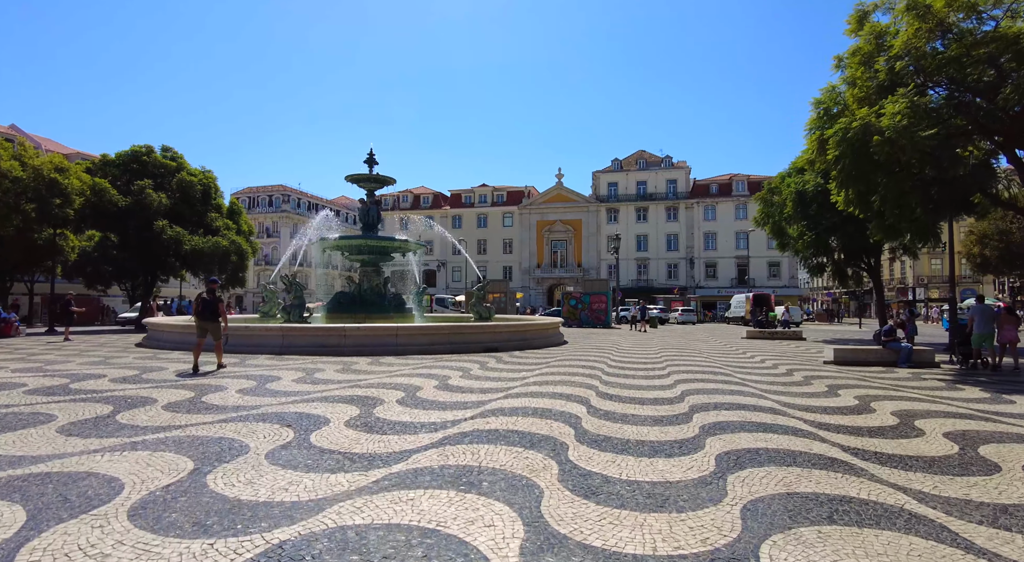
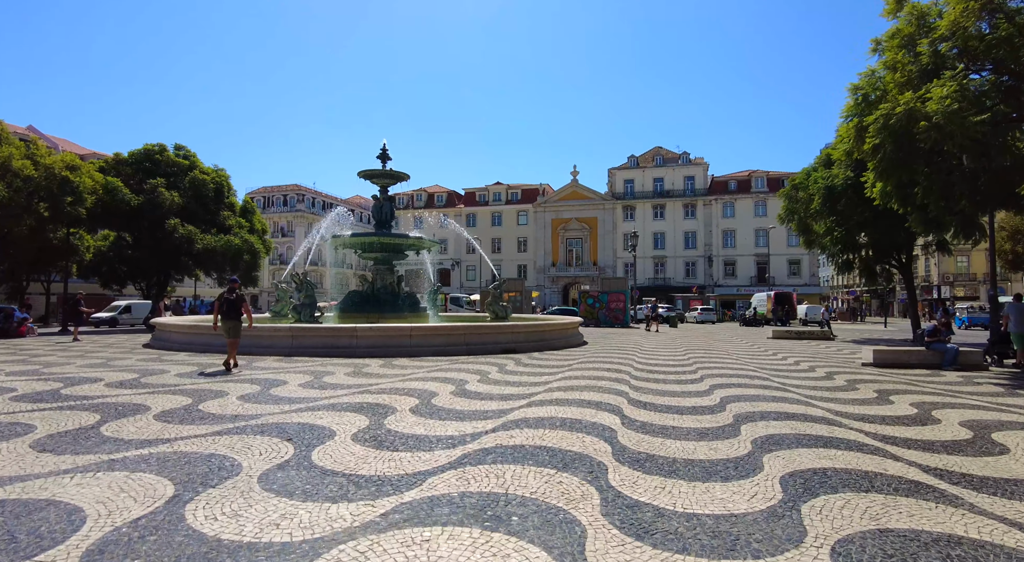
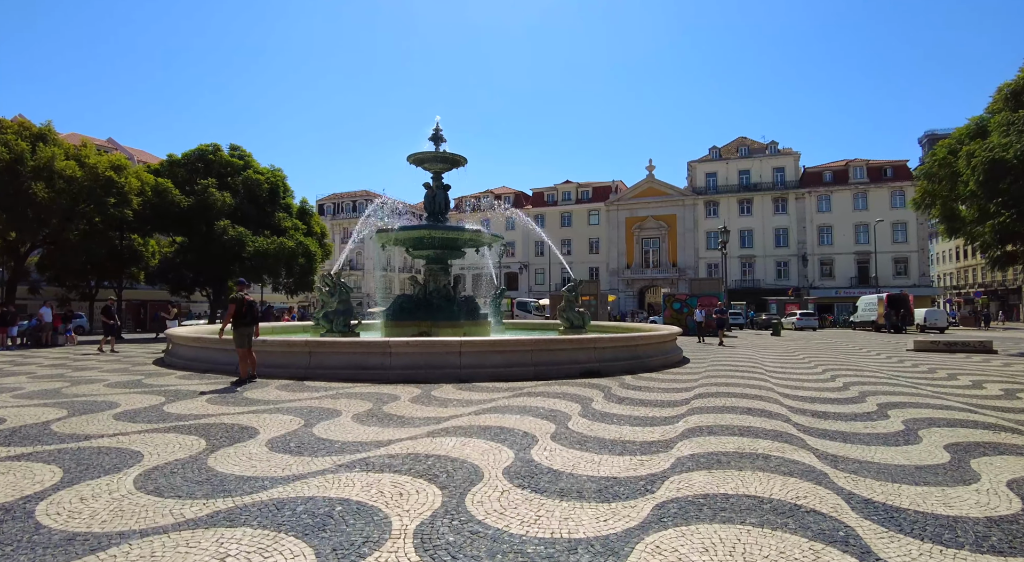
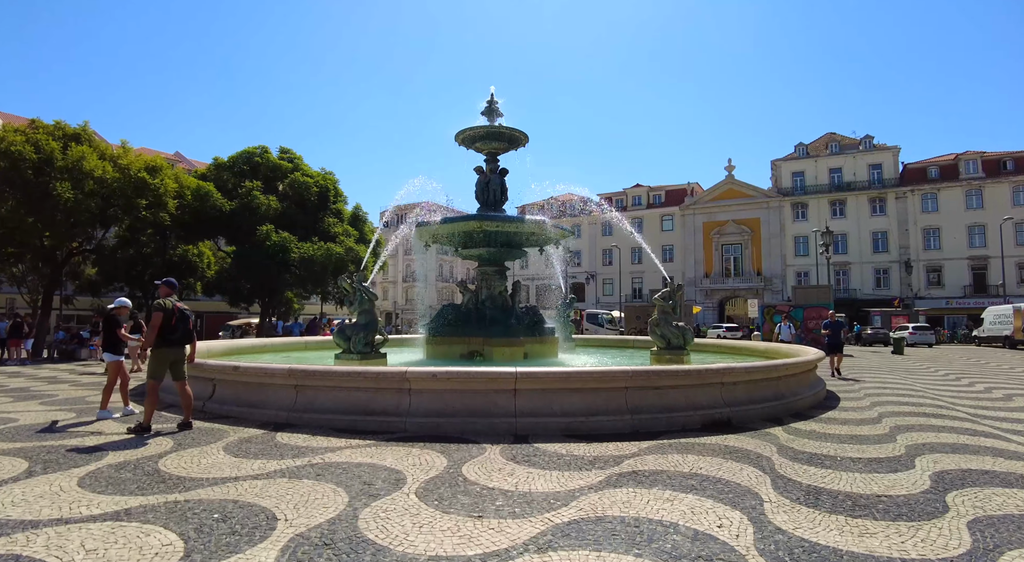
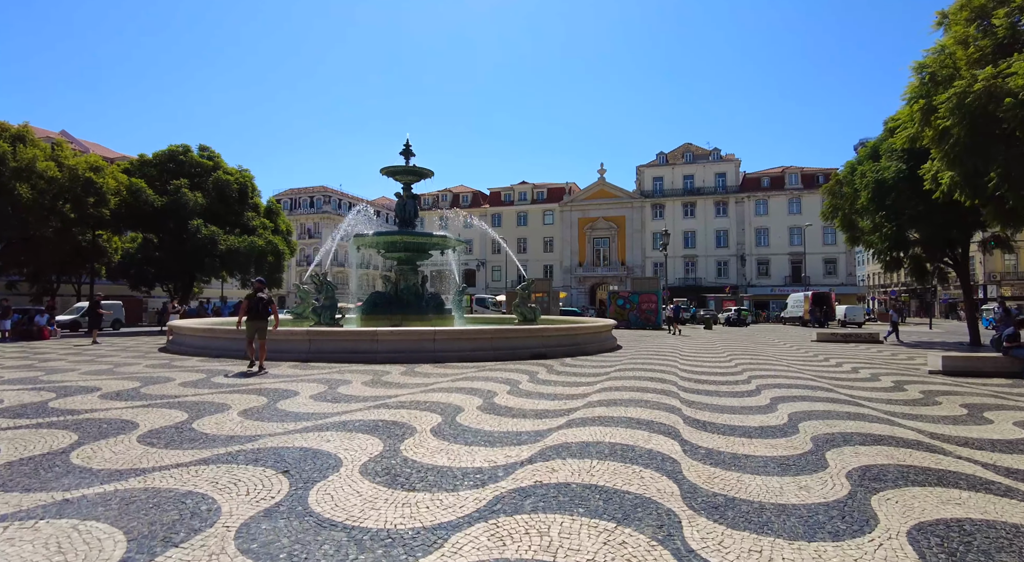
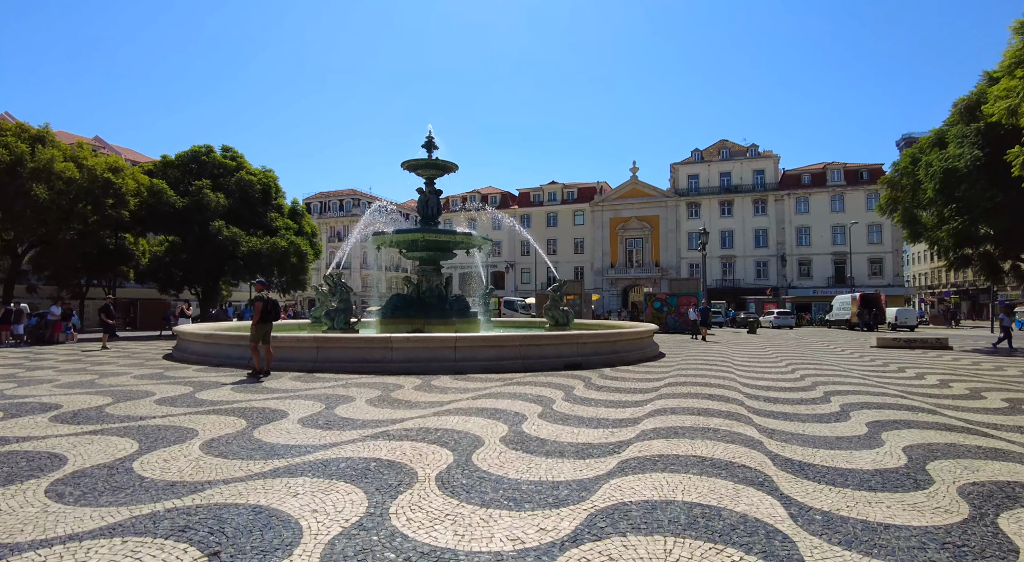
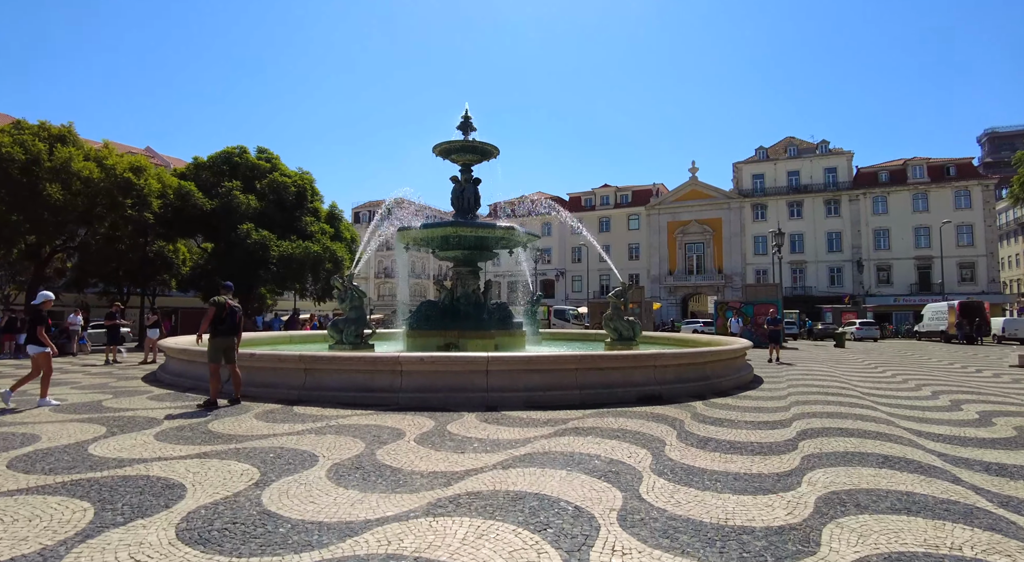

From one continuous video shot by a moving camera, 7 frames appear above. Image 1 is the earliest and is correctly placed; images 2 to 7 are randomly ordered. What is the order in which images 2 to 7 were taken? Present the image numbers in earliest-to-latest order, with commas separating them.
2, 5, 6, 3, 7, 4
